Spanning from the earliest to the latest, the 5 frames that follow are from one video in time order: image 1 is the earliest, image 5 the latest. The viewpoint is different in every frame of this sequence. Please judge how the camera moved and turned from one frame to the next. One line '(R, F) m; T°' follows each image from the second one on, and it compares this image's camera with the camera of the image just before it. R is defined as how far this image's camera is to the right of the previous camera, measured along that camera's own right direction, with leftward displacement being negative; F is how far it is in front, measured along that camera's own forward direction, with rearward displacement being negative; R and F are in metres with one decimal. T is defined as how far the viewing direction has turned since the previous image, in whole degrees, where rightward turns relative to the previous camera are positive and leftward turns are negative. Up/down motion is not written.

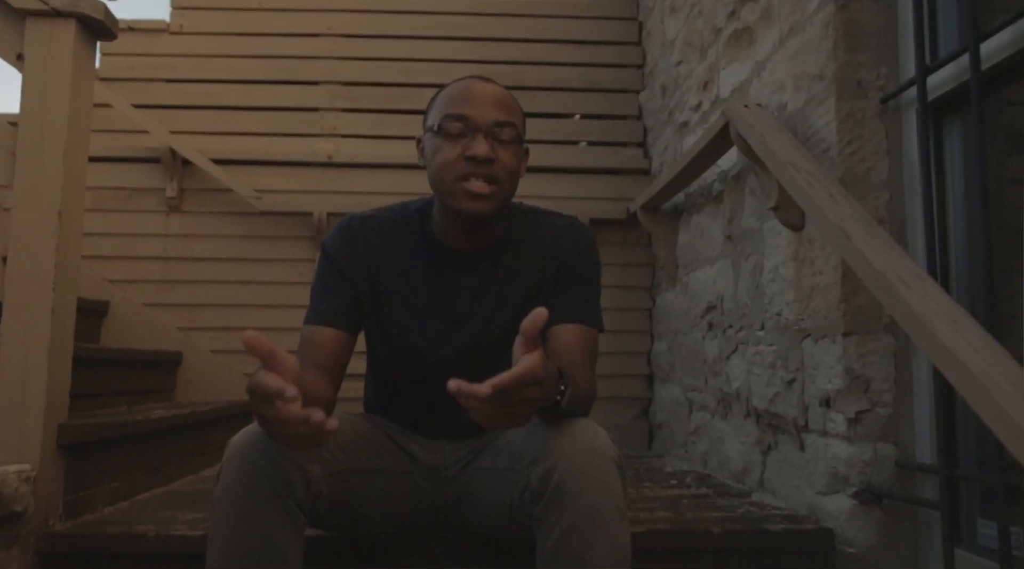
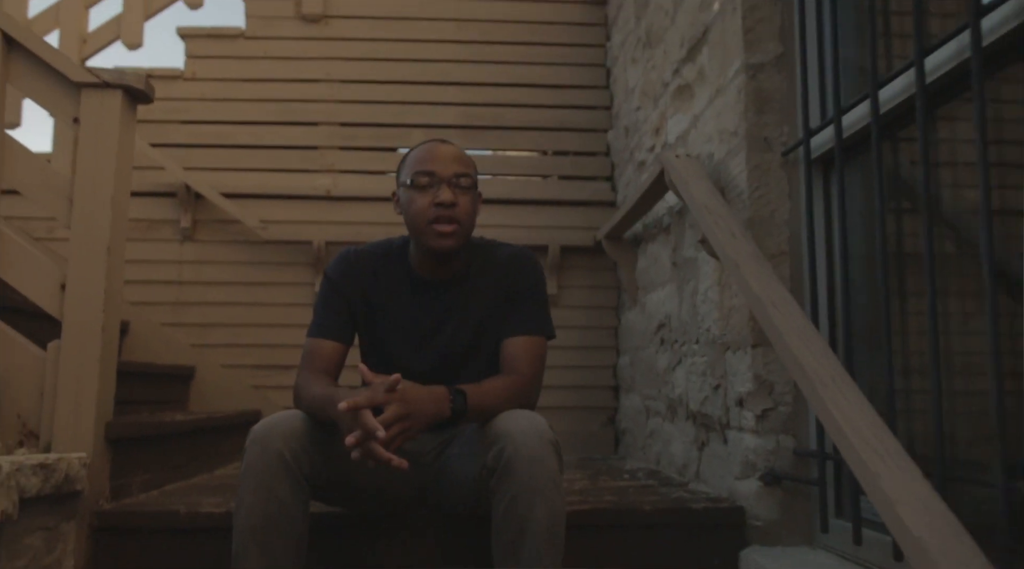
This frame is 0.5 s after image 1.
(+0.1, -0.4) m; 0°
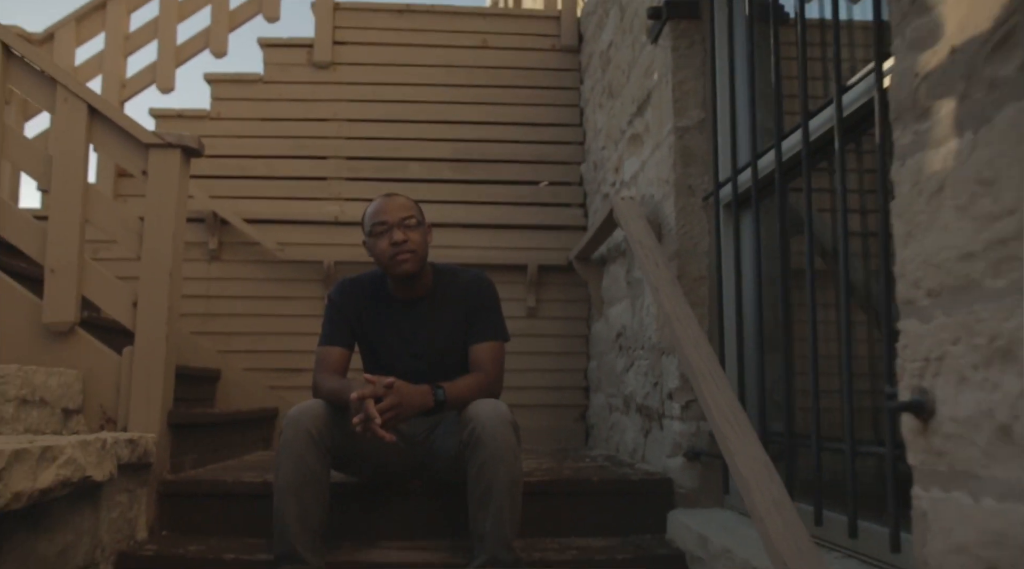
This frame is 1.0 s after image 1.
(+0.1, -0.5) m; 0°
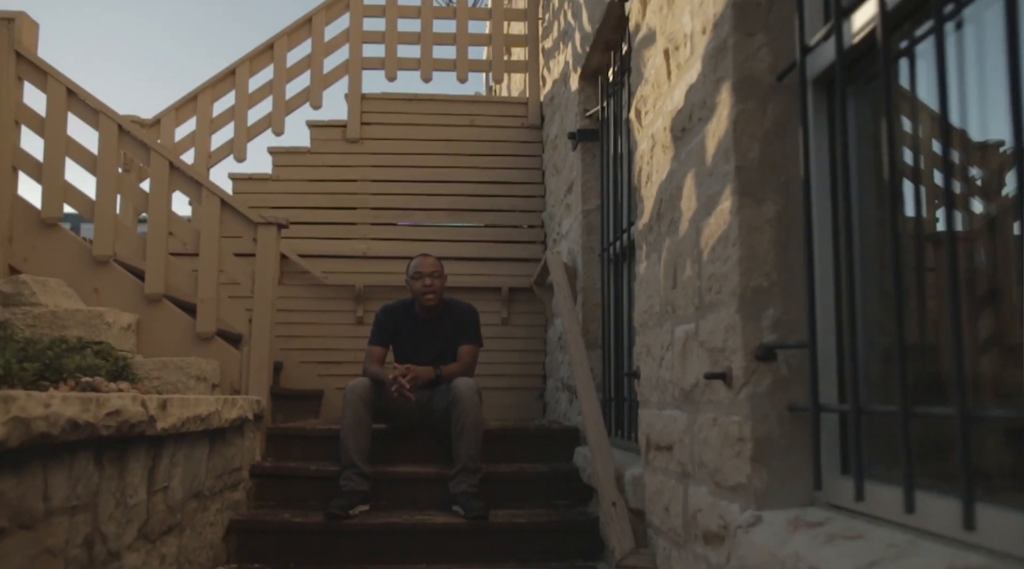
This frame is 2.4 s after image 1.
(+0.2, -1.5) m; -1°
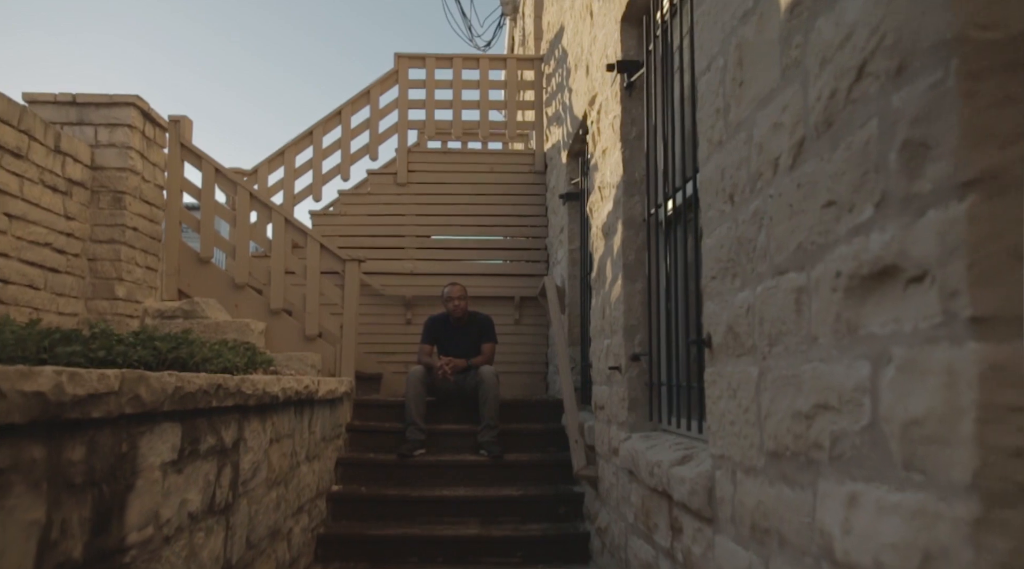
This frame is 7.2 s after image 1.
(+0.1, -1.8) m; -2°
